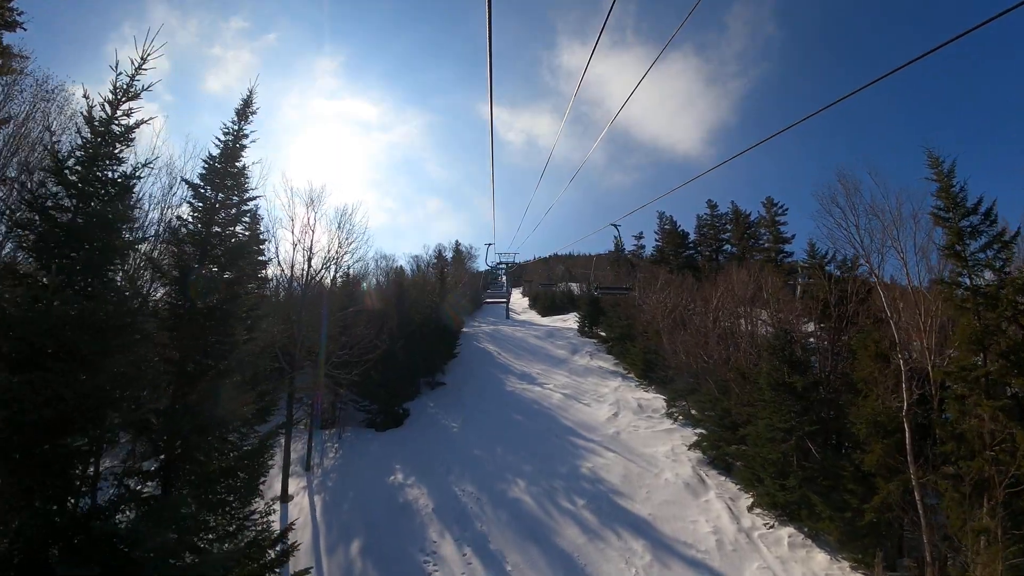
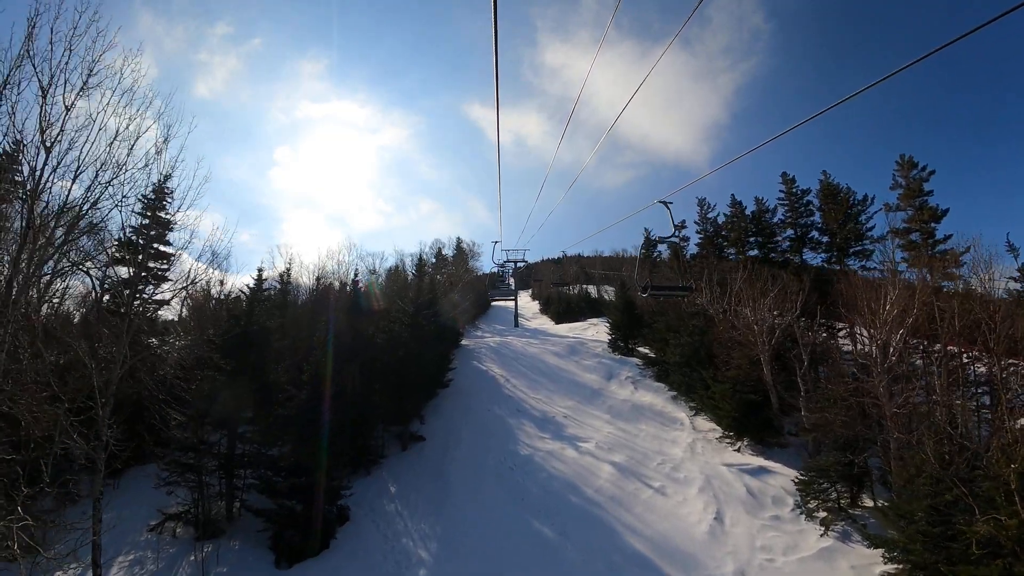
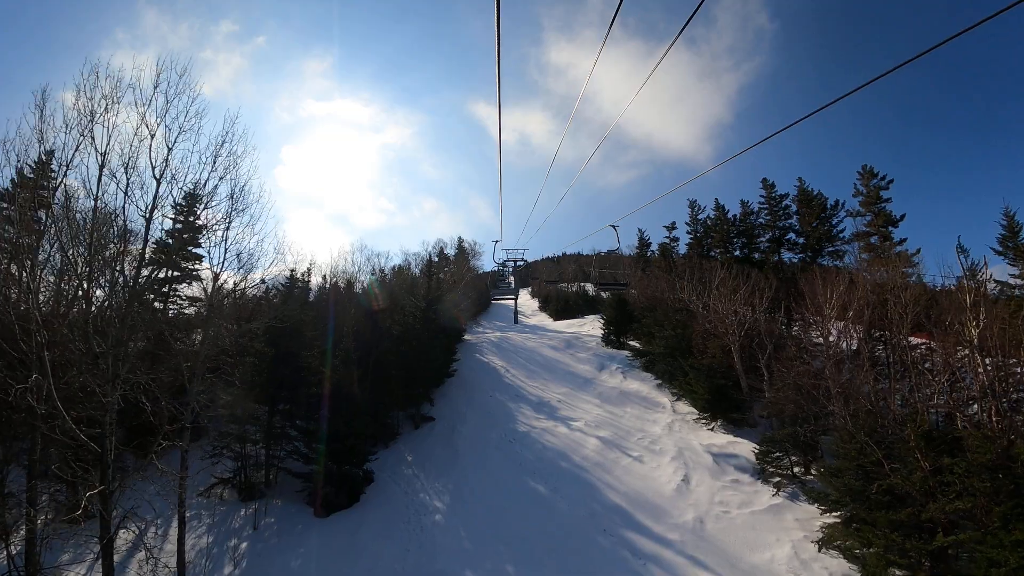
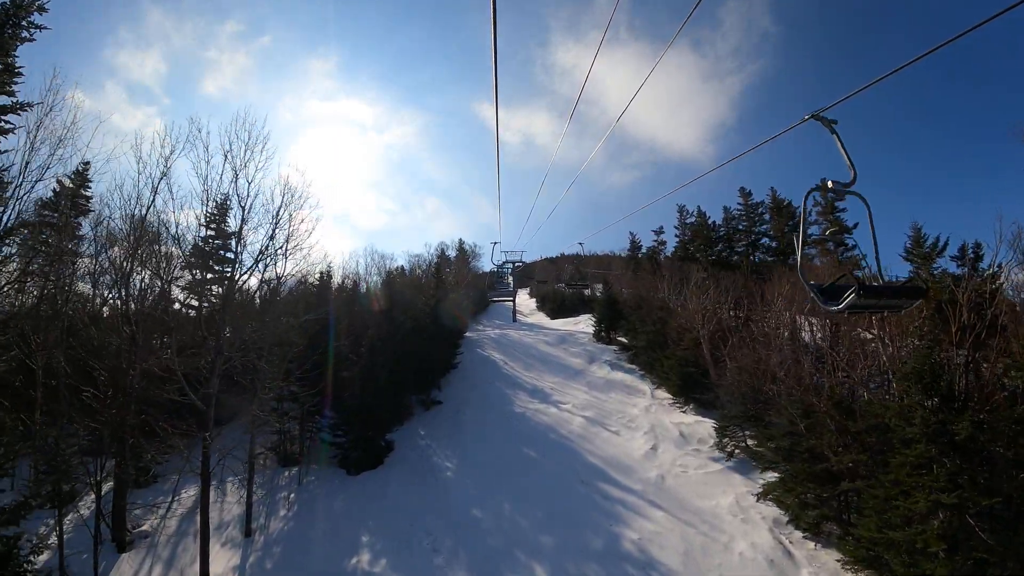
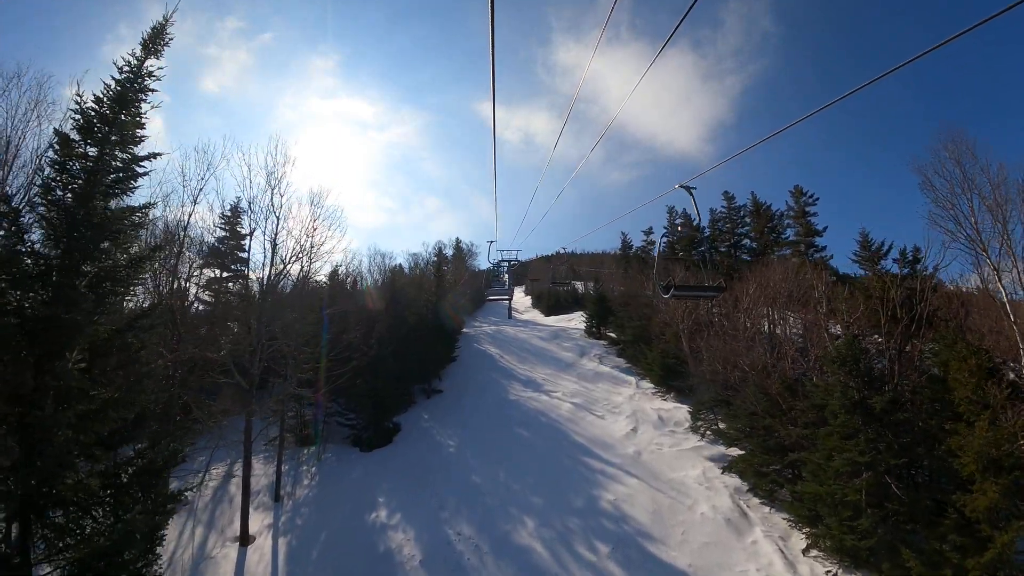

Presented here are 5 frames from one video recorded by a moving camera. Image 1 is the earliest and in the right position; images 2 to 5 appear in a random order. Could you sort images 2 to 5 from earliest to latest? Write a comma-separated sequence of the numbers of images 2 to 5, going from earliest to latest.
5, 4, 3, 2
